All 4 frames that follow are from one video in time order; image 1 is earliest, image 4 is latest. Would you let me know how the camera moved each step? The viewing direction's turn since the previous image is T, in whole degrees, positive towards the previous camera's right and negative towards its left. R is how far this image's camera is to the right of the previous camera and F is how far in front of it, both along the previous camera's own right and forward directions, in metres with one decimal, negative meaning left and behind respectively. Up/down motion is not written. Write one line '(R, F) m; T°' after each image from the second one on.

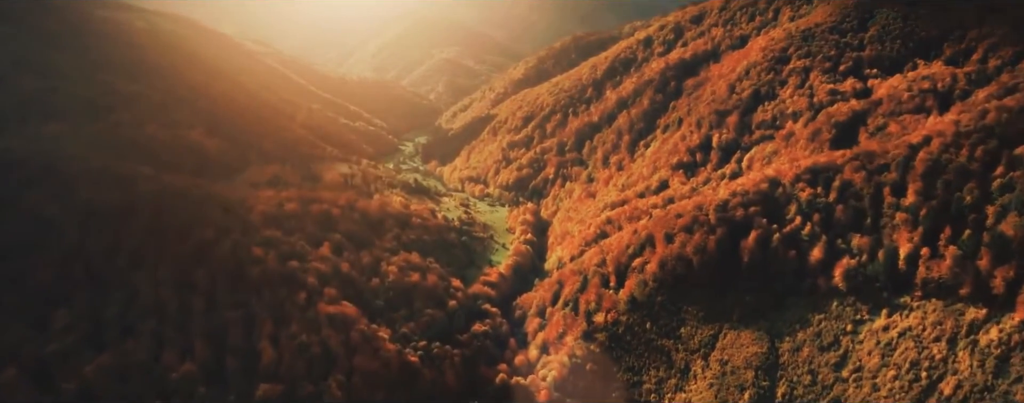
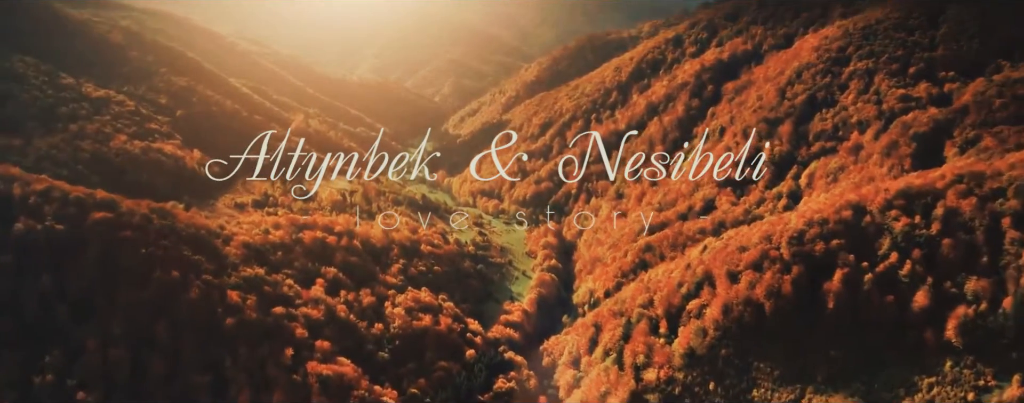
(-1.3, +6.4) m; 0°
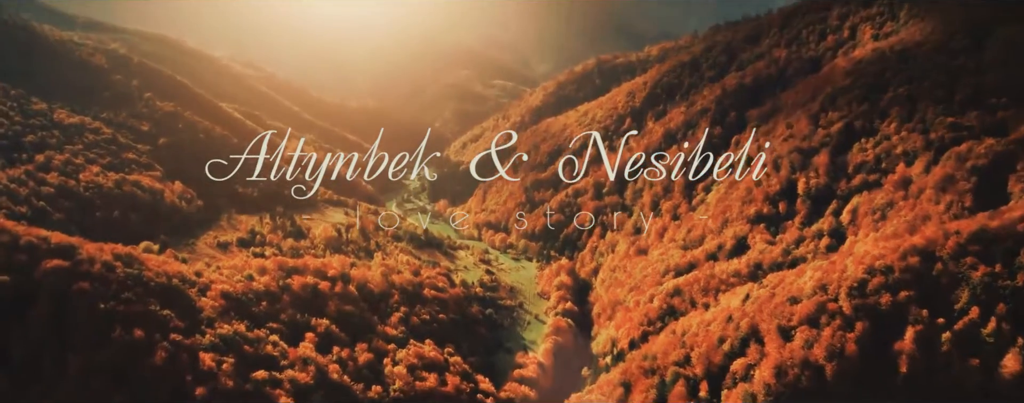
(-0.8, +4.0) m; 0°
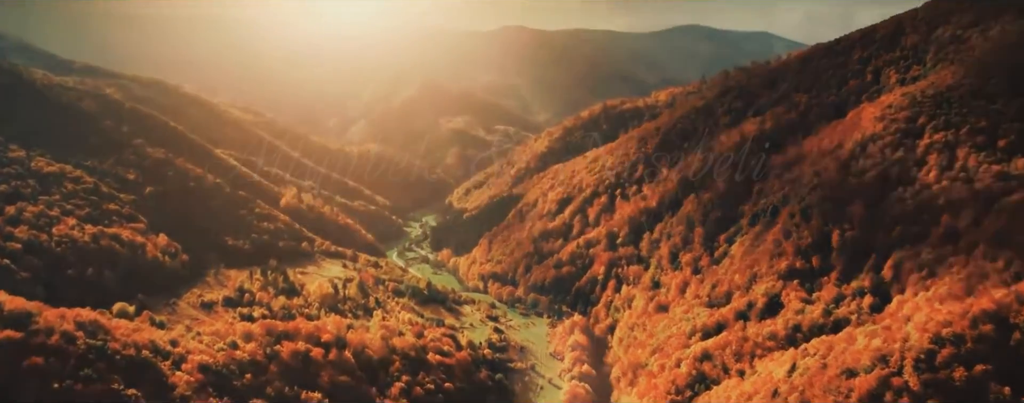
(-0.6, +3.0) m; 0°
